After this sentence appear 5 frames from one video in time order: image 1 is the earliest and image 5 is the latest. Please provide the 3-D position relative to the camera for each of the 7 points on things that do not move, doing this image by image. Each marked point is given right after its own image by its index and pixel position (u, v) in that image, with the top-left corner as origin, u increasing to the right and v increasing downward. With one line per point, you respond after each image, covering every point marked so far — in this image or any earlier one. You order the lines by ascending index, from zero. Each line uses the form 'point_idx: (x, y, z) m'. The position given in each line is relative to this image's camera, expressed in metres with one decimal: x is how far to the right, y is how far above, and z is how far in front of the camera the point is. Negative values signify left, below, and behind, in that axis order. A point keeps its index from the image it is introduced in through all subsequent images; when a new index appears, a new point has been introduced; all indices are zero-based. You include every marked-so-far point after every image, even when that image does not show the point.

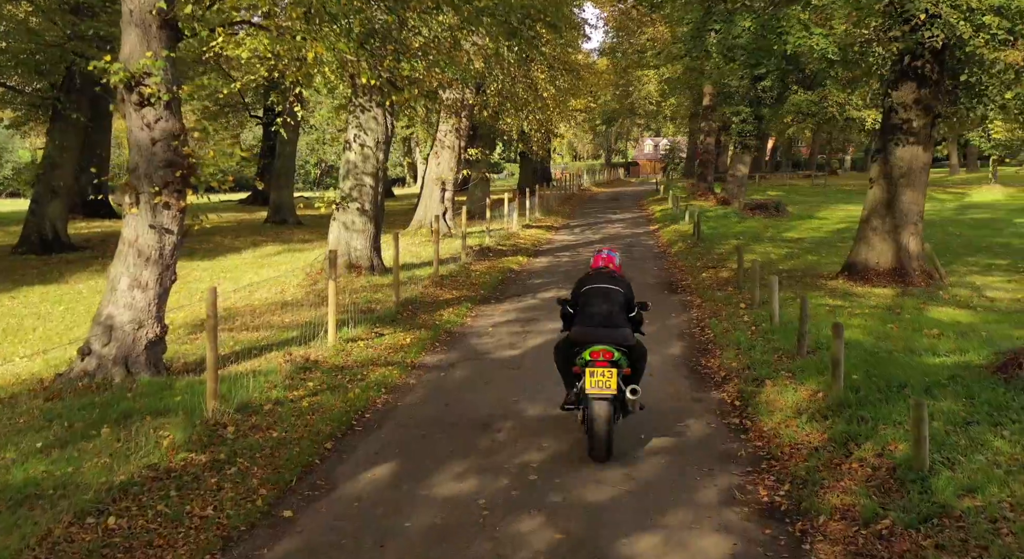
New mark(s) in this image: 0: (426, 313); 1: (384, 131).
0: (-1.2, -0.5, +14.4) m
1: (-2.3, +2.6, +17.8) m
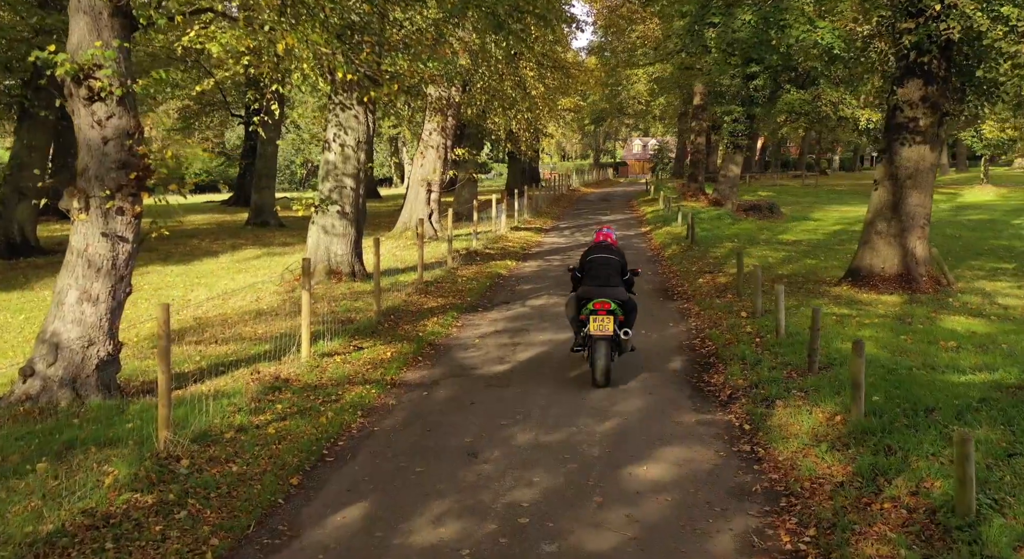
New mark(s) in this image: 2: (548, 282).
0: (-1.4, -0.6, +13.6) m
1: (-2.5, +2.5, +17.0) m
2: (+0.7, -0.1, +18.6) m
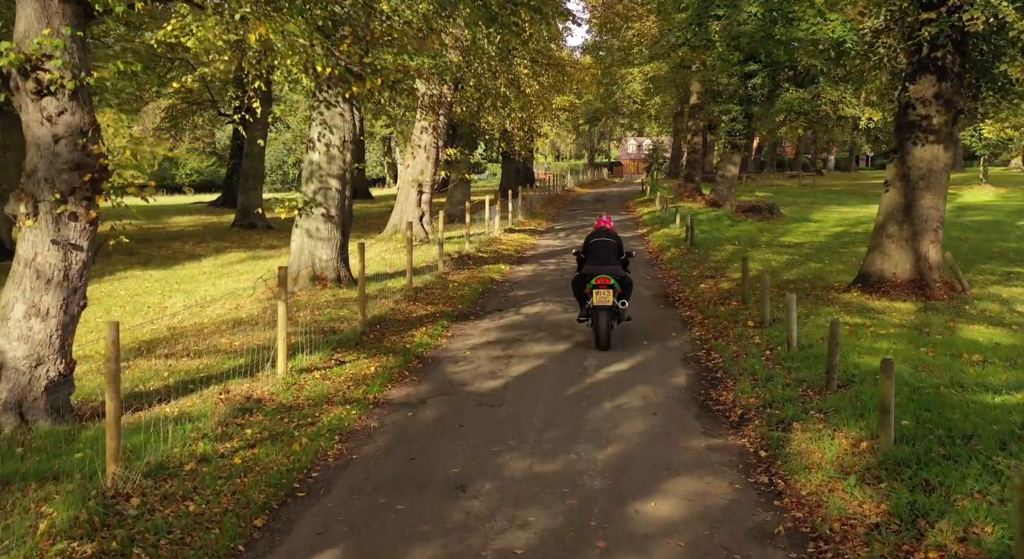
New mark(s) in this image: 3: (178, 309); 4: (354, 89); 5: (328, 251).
0: (-1.5, -0.7, +12.8) m
1: (-2.6, +2.4, +16.2) m
2: (+0.6, -0.2, +17.9) m
3: (-5.1, -0.4, +15.4) m
4: (-1.9, +2.3, +12.2) m
5: (-3.0, +0.5, +16.3) m
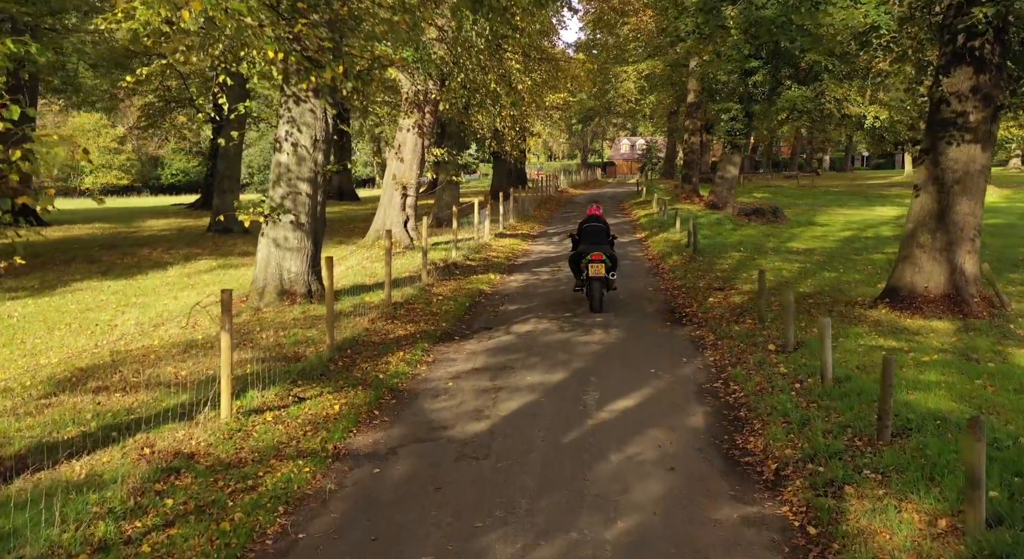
0: (-1.6, -0.9, +11.2) m
1: (-2.7, +2.2, +14.6) m
2: (+0.4, -0.4, +16.3) m
3: (-5.3, -0.7, +13.8) m
4: (-2.0, +2.1, +10.6) m
5: (-3.1, +0.3, +14.7) m
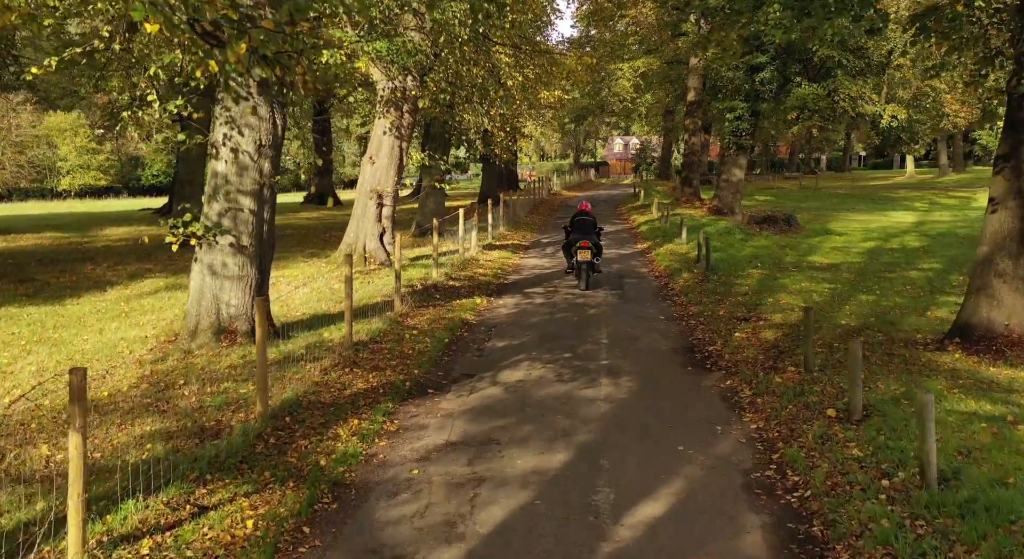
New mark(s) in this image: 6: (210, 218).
0: (-1.7, -1.3, +8.6) m
1: (-2.9, +1.8, +12.0) m
2: (+0.2, -0.8, +13.7) m
3: (-5.4, -1.1, +11.2) m
4: (-2.2, +1.7, +8.0) m
5: (-3.3, -0.2, +12.1) m
6: (-3.6, +0.7, +12.0) m
